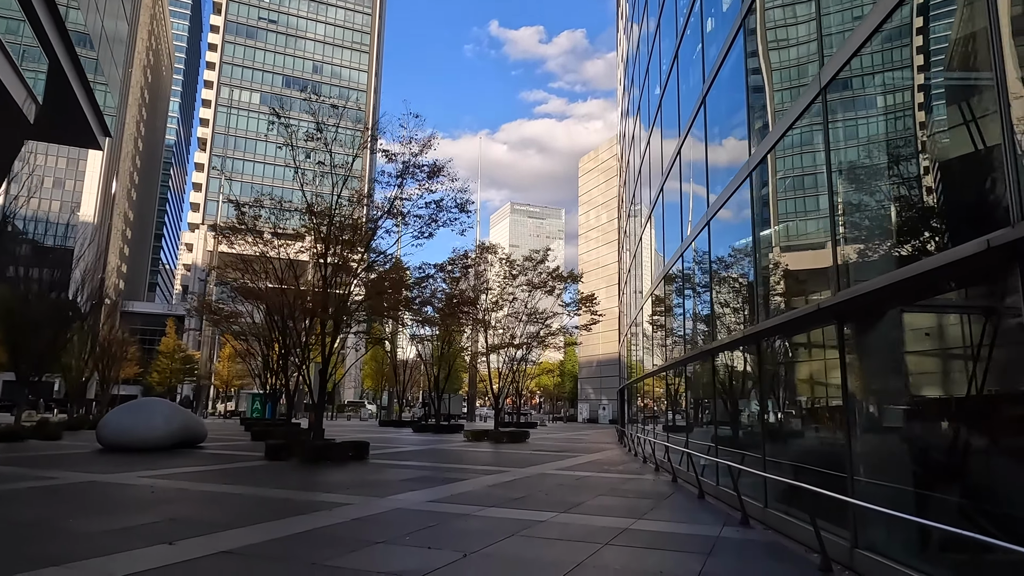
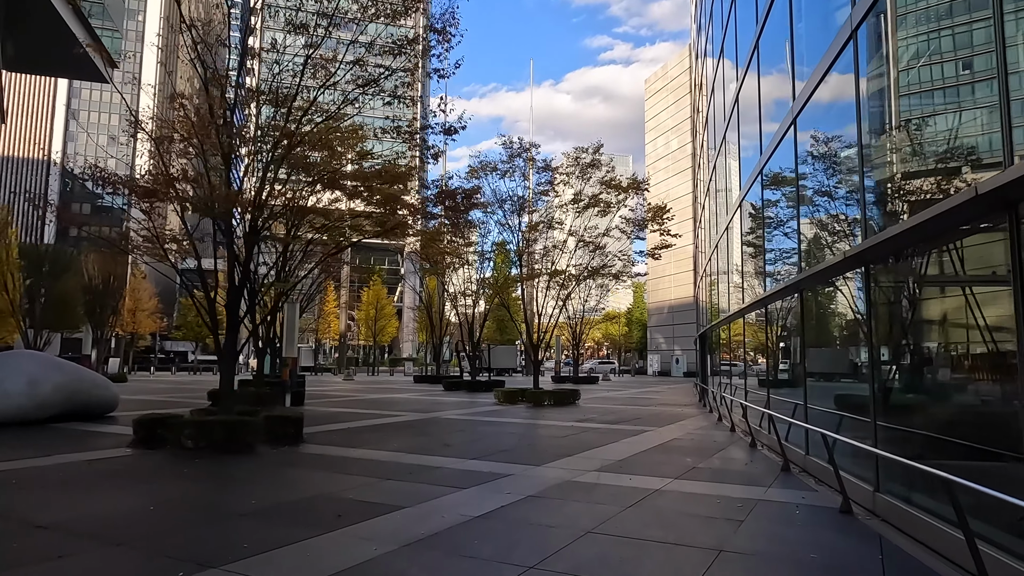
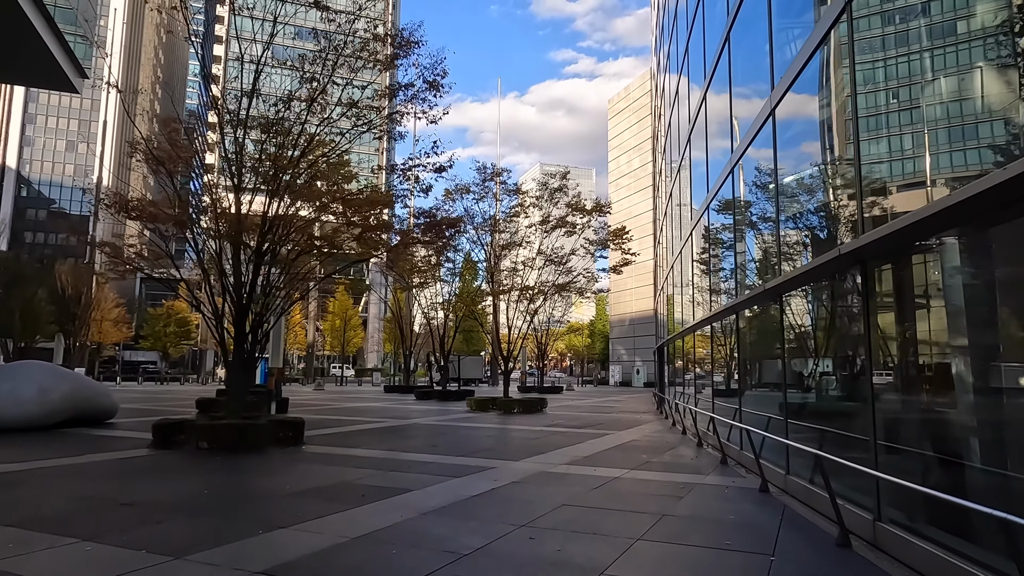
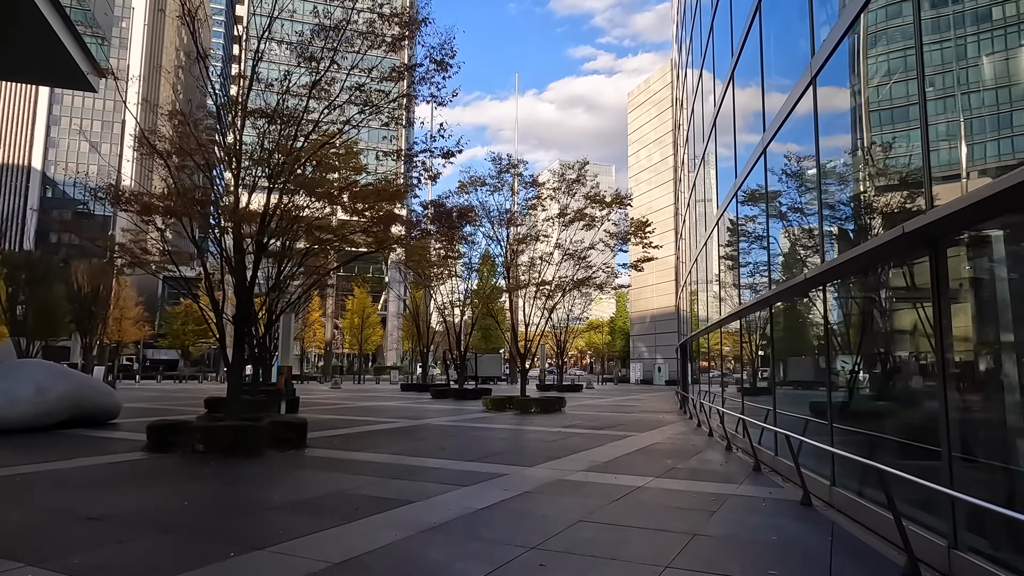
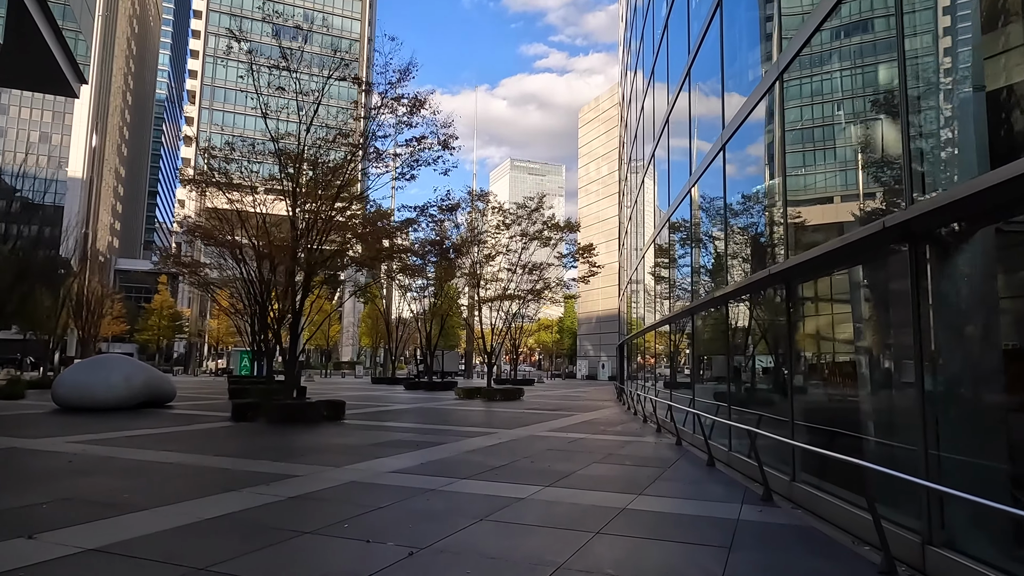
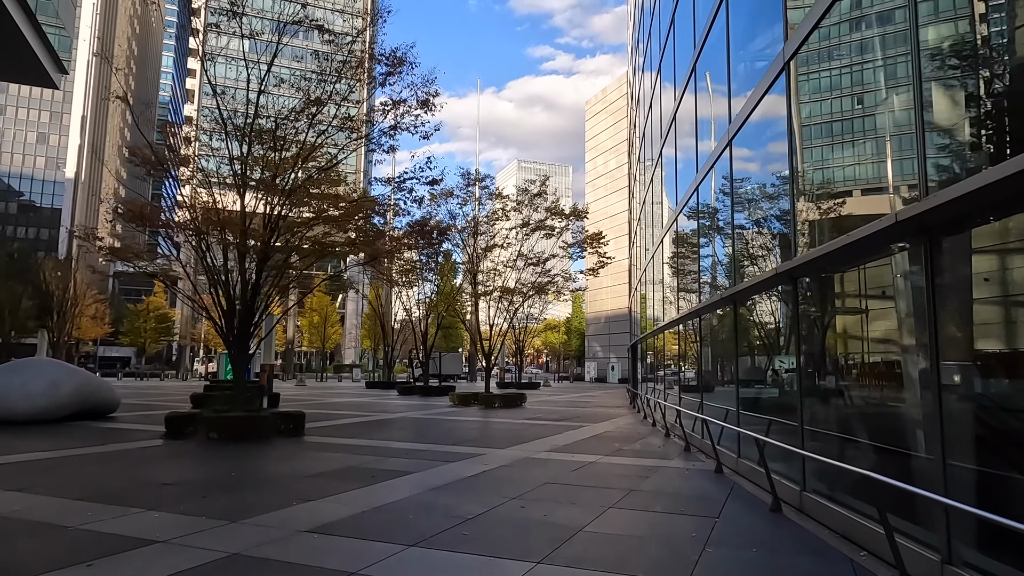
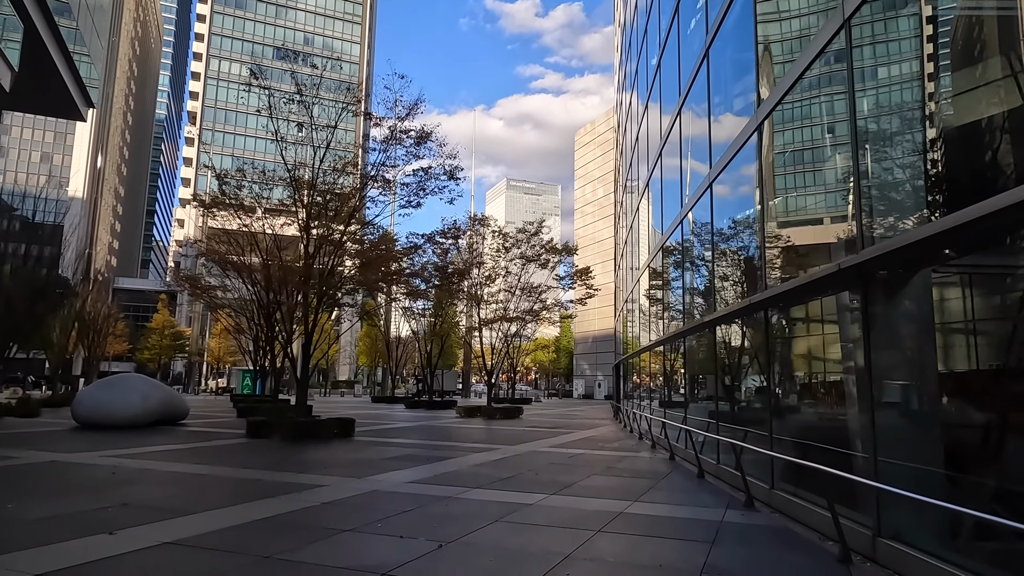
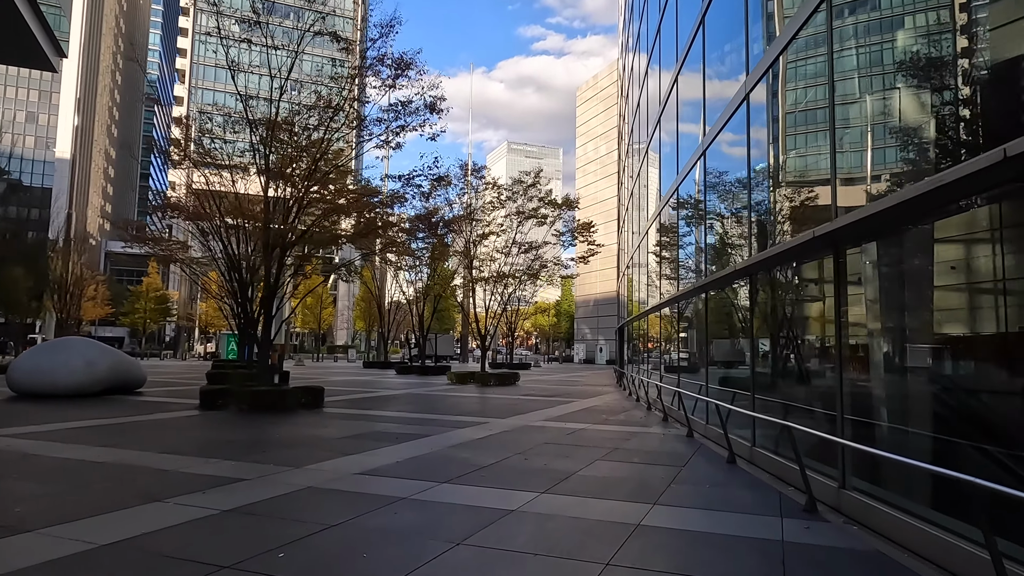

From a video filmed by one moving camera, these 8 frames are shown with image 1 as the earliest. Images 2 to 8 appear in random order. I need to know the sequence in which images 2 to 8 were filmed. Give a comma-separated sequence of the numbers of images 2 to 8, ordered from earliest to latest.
7, 5, 8, 6, 3, 4, 2
